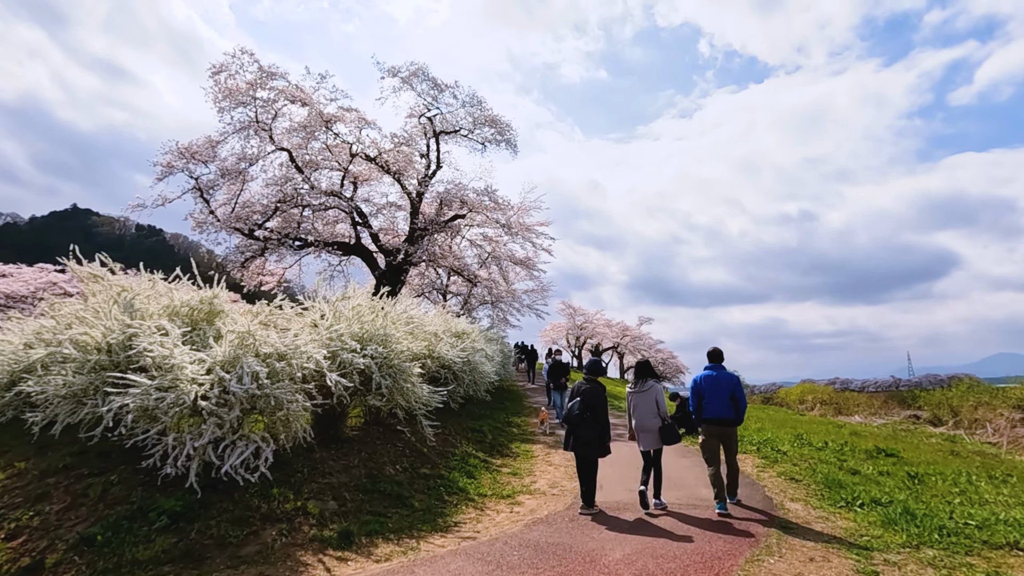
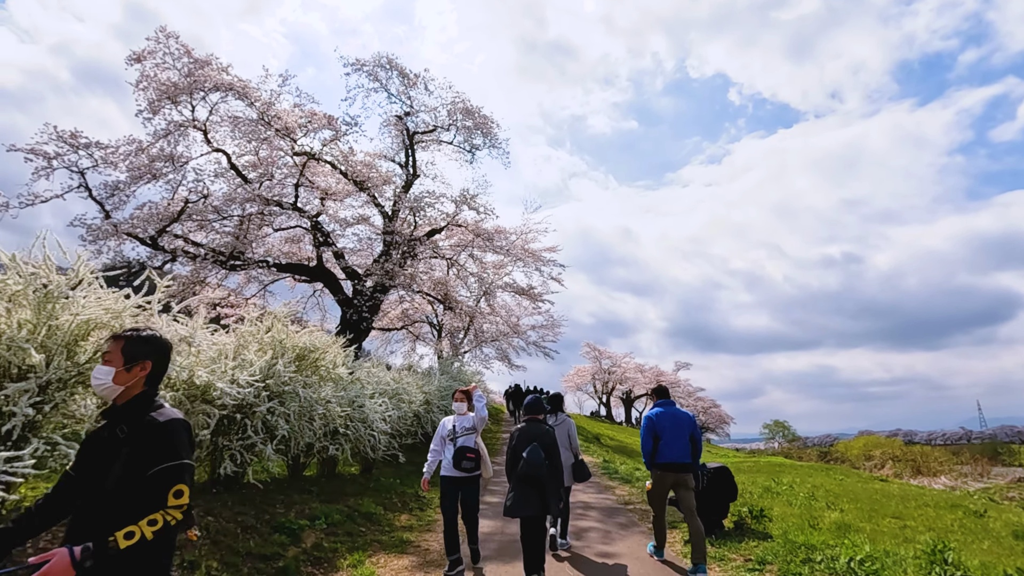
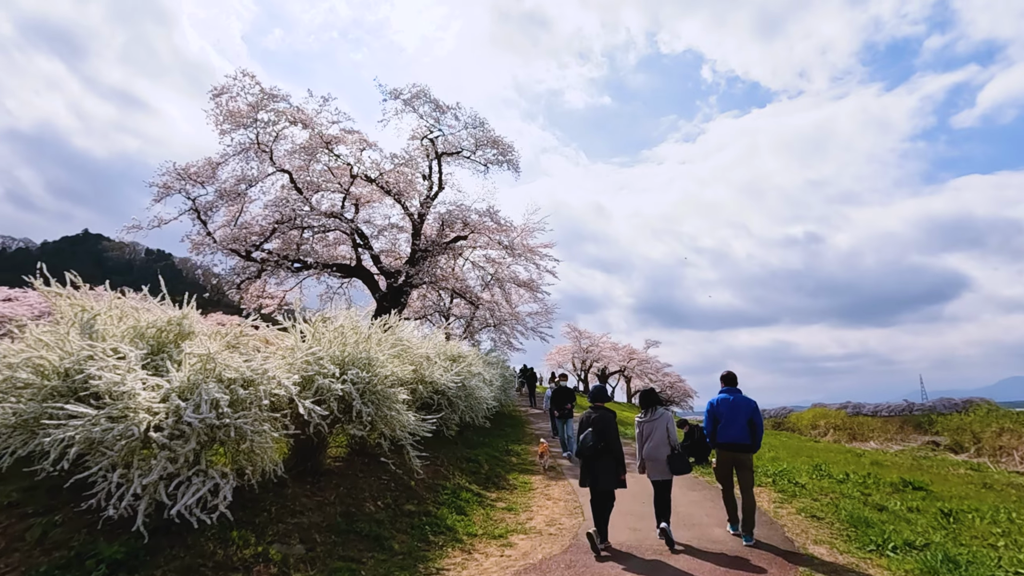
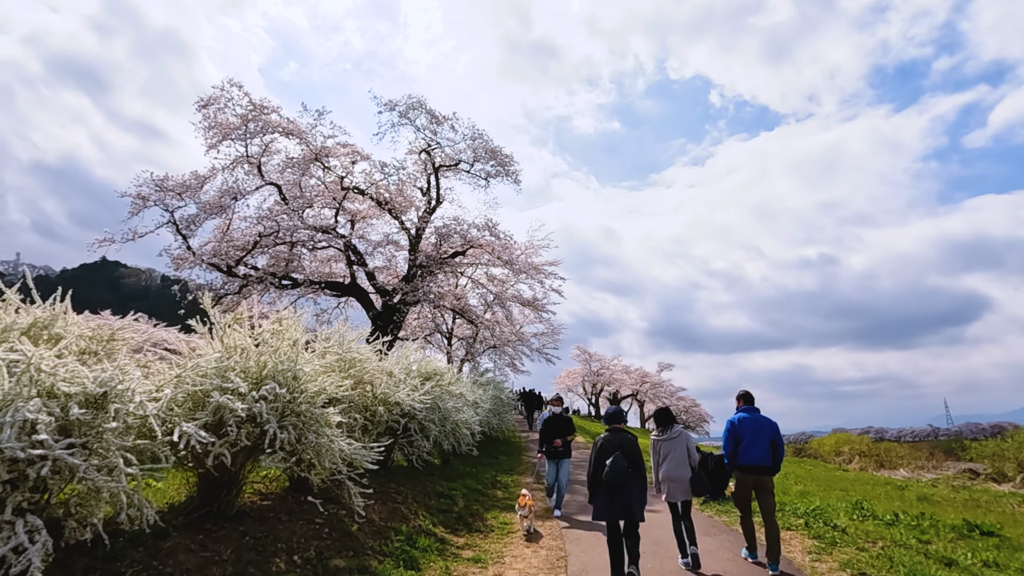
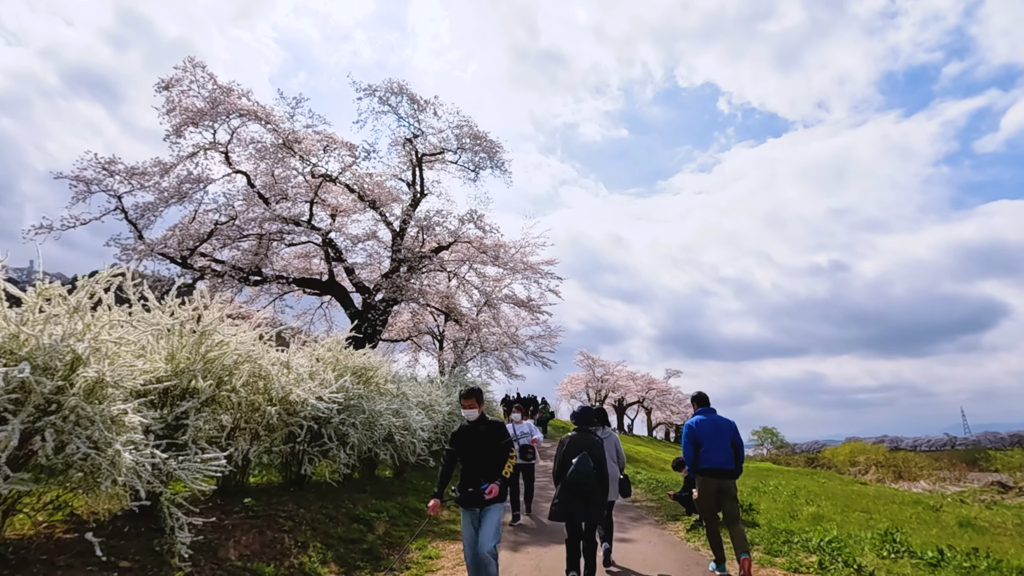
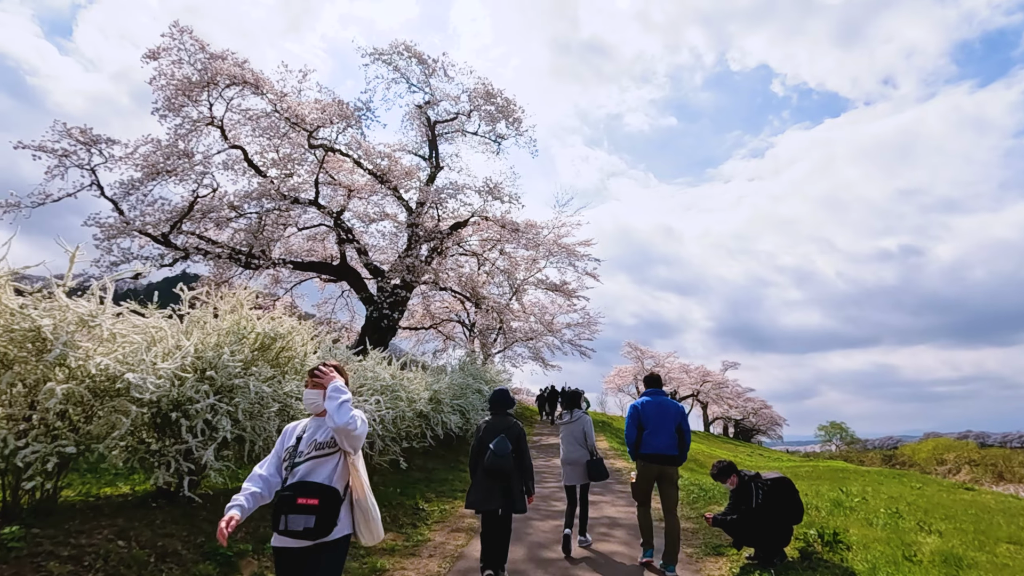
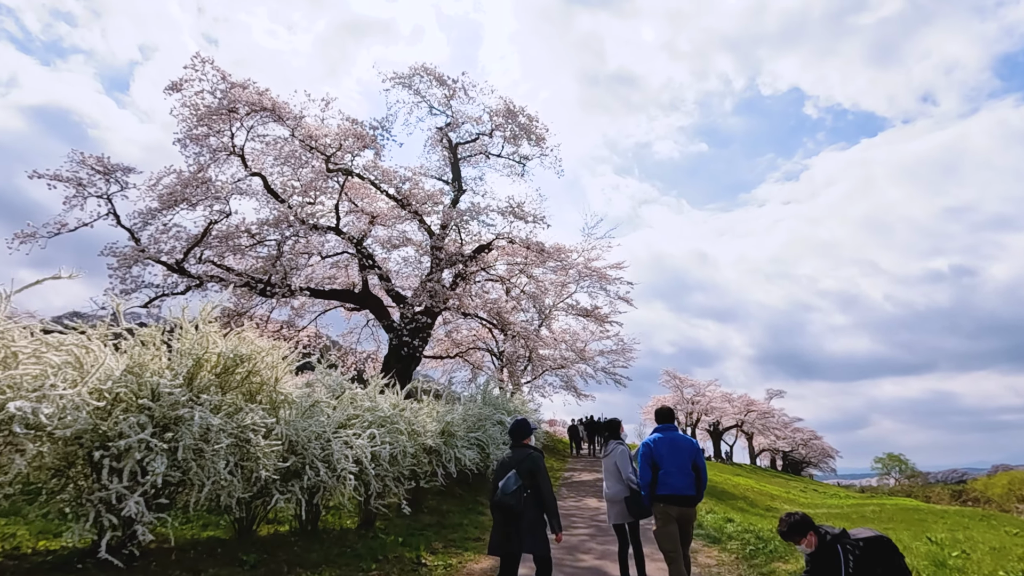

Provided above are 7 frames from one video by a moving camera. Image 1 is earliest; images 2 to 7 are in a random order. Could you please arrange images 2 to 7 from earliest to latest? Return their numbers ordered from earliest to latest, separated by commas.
3, 4, 5, 2, 6, 7
